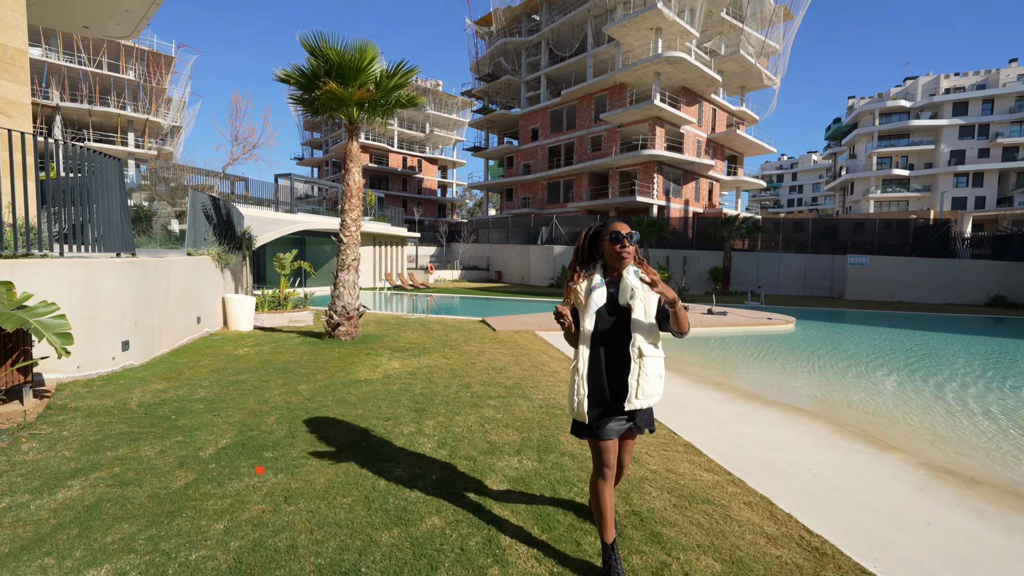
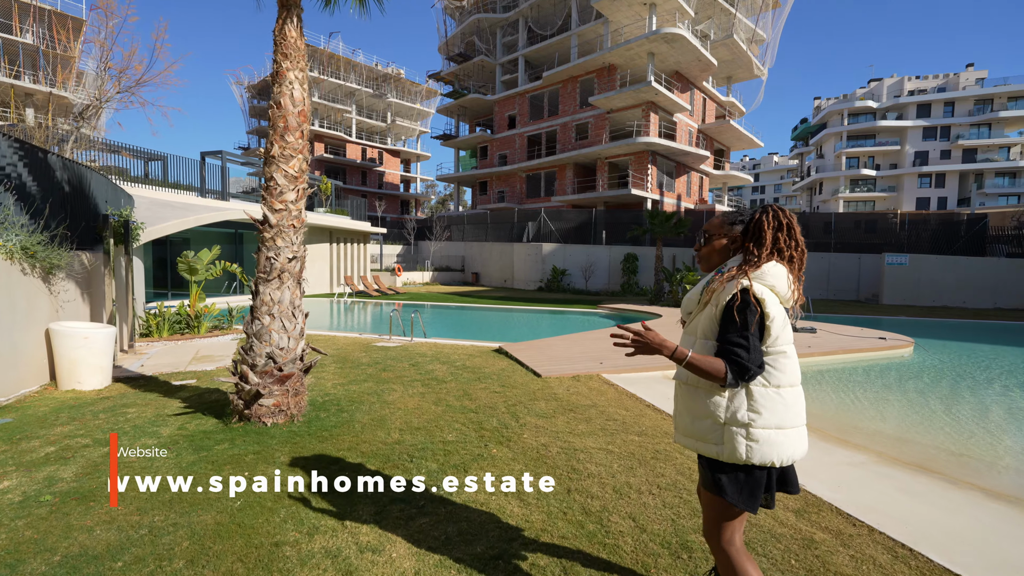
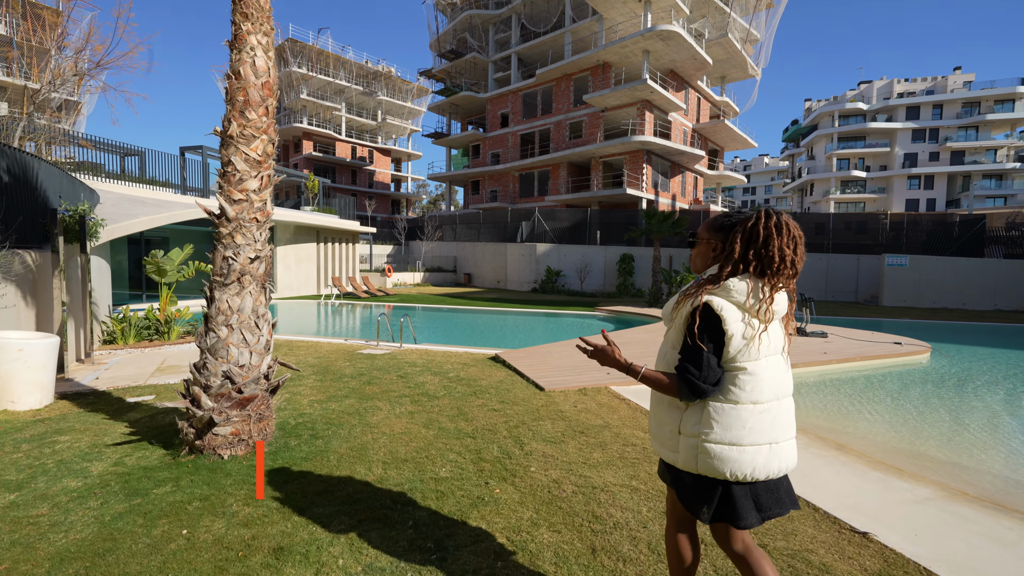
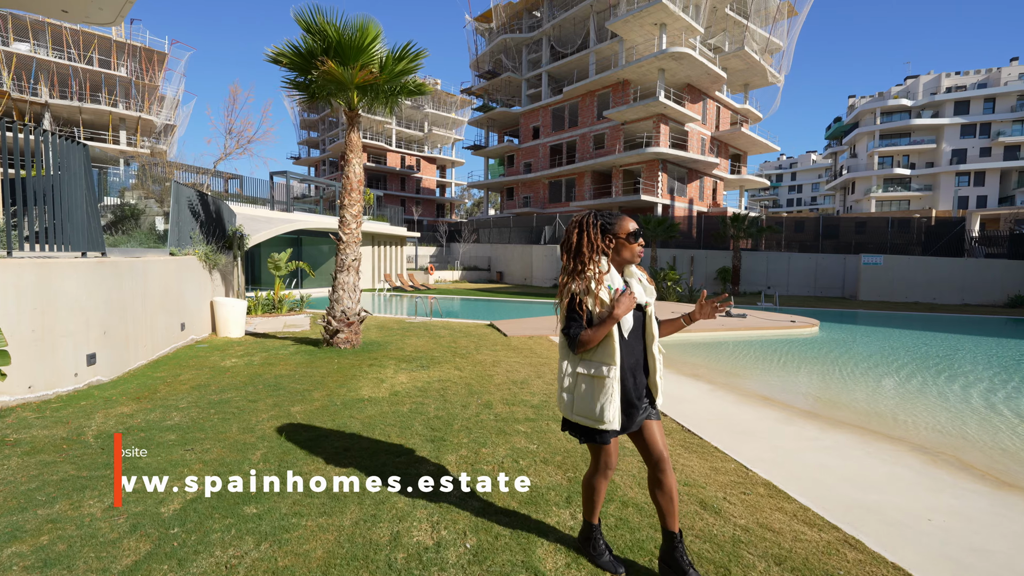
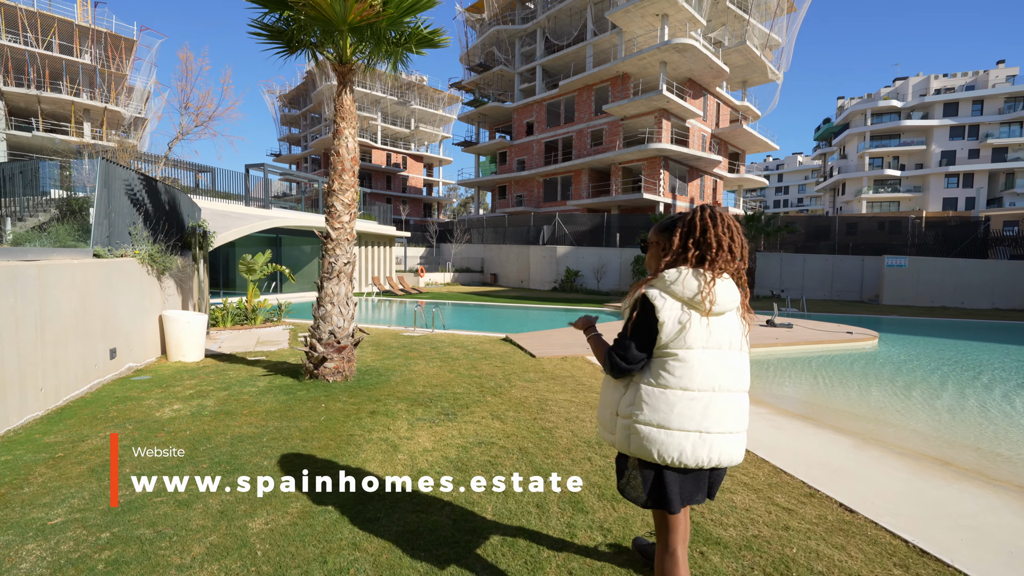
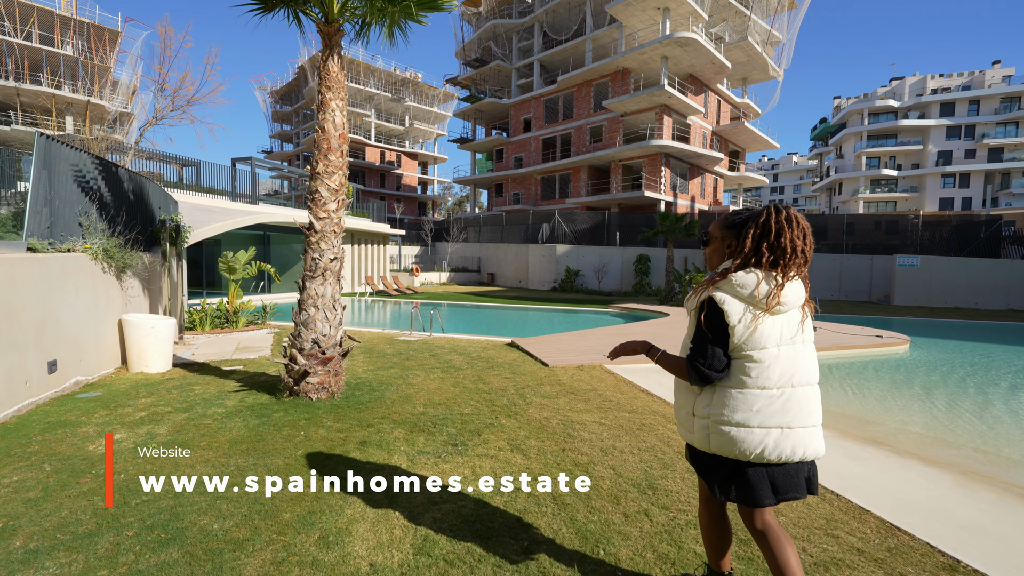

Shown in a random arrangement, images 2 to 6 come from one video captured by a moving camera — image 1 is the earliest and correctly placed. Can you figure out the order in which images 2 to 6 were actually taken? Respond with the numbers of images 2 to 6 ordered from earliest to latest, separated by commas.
4, 5, 6, 2, 3
